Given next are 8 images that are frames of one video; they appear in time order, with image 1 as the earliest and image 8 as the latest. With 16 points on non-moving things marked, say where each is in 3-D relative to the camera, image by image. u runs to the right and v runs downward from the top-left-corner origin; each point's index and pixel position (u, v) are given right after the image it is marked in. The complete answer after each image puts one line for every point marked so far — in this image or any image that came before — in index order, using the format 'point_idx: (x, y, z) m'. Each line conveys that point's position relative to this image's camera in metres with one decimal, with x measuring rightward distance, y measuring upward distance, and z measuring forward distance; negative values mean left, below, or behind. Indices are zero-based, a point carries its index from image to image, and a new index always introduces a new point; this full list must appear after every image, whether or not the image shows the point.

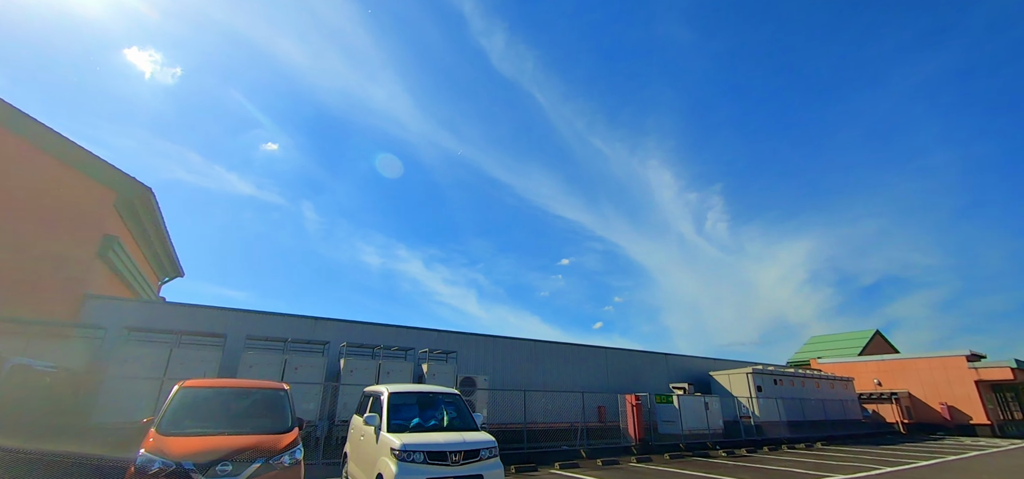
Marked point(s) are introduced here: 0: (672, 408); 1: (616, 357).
0: (+4.8, -5.1, +14.1) m
1: (+3.9, -4.4, +17.6) m
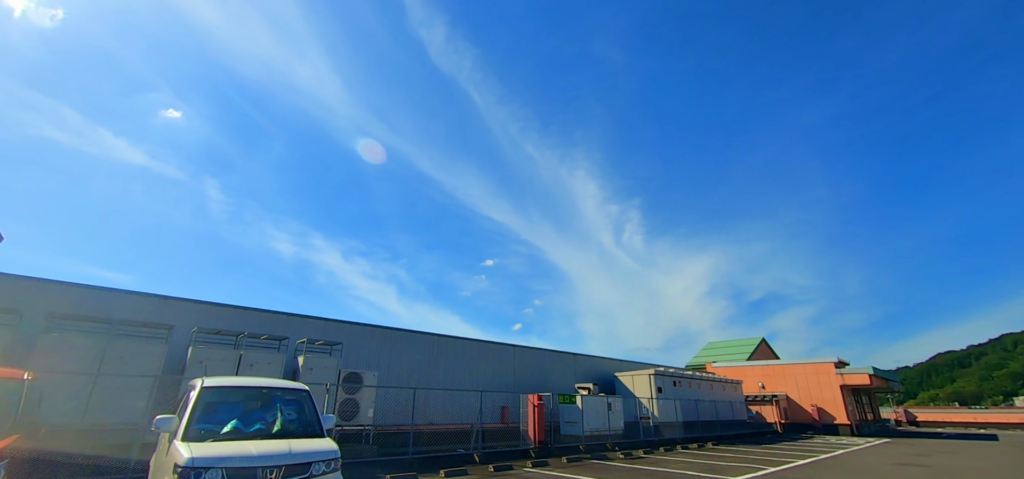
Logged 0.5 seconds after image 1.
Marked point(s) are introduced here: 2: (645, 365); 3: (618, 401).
0: (+1.9, -5.0, +13.8) m
1: (+0.4, -4.2, +17.1) m
2: (+5.6, -5.3, +19.8) m
3: (+3.6, -5.4, +15.7) m
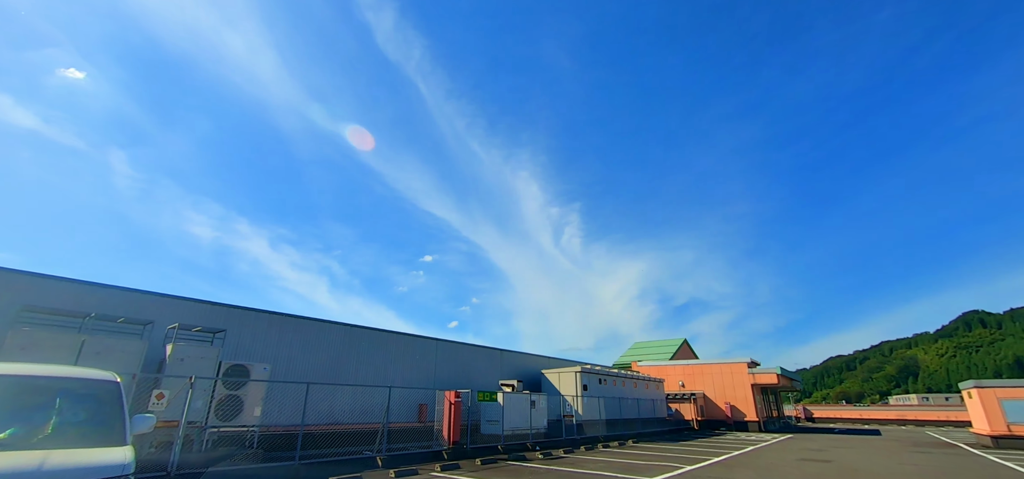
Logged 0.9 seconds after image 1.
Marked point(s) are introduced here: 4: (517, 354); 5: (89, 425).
0: (-0.4, -4.7, +13.1) m
1: (-2.3, -3.8, +16.3) m
2: (+2.5, -5.1, +19.6) m
3: (+1.0, -5.2, +15.3) m
4: (+0.2, -4.7, +19.1) m
5: (-2.6, -1.1, +2.9) m
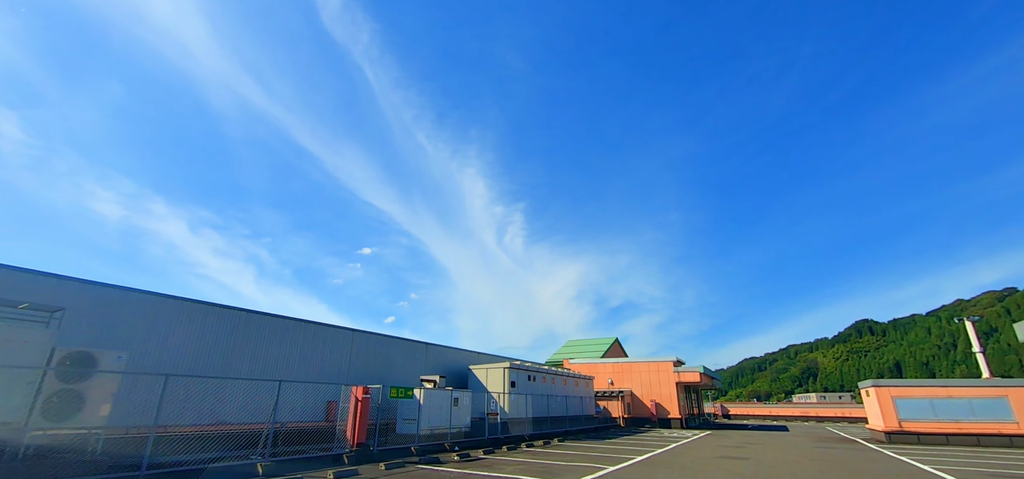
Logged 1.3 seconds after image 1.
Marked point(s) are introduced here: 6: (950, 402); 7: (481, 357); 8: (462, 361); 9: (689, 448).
0: (-2.5, -4.2, +12.1) m
1: (-4.7, -3.3, +15.0) m
2: (-0.5, -4.8, +18.9) m
3: (-1.4, -4.8, +14.4) m
4: (-2.7, -4.2, +18.1) m
5: (-3.2, -0.7, +1.6) m
6: (+17.8, -6.6, +19.0) m
7: (-1.3, -5.0, +20.0) m
8: (-2.0, -4.9, +19.2) m
9: (+6.6, -7.8, +17.5) m
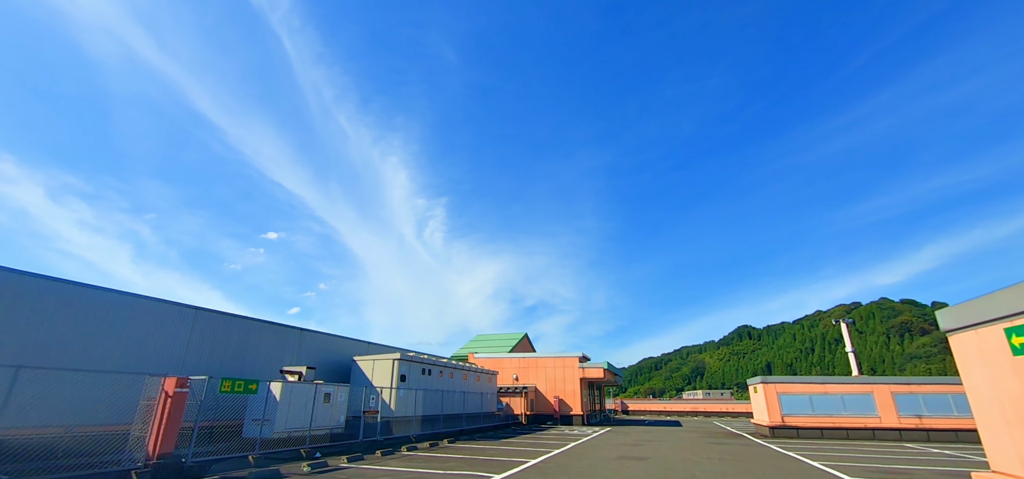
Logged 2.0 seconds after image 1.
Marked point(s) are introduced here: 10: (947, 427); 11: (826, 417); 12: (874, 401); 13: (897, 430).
0: (-5.2, -3.4, +9.8) m
1: (-7.8, -2.3, +12.3) m
2: (-4.3, -3.9, +16.8) m
3: (-4.5, -3.9, +12.3) m
4: (-6.3, -3.3, +15.7) m
5: (-3.8, +0.1, -0.6) m
6: (+13.5, -6.8, +20.1) m
7: (-5.4, -4.1, +17.8) m
8: (-5.9, -4.0, +16.8) m
9: (+2.7, -7.3, +16.6) m
10: (+17.5, -7.5, +18.8) m
11: (+13.3, -7.6, +19.9) m
12: (+15.2, -6.8, +19.6) m
13: (+15.7, -7.8, +19.1) m
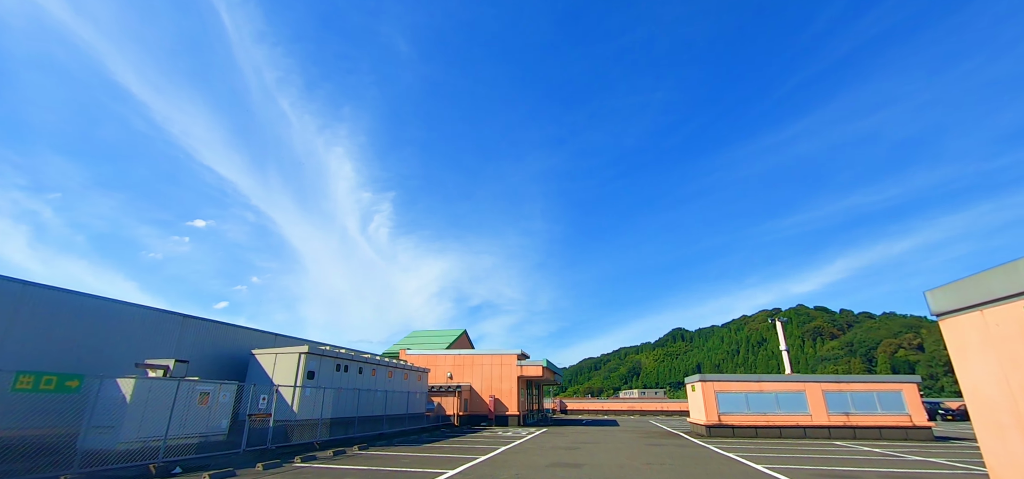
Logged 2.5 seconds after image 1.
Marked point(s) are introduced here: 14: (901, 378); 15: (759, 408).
0: (-6.6, -2.6, +7.6) m
1: (-9.4, -1.4, +9.8) m
2: (-6.6, -3.2, +14.7) m
3: (-6.3, -3.2, +10.1) m
4: (-8.4, -2.5, +13.3) m
5: (-4.0, +0.8, -2.6) m
6: (+10.6, -6.7, +20.0) m
7: (-7.8, -3.3, +15.5) m
8: (-8.2, -3.2, +14.5) m
9: (+0.3, -6.9, +15.3) m
10: (+14.7, -7.5, +19.1) m
11: (+10.5, -7.4, +19.7) m
12: (+12.4, -6.7, +19.7) m
13: (+12.9, -7.7, +19.2) m
14: (+16.2, -5.8, +19.5) m
15: (+10.4, -7.1, +19.8) m
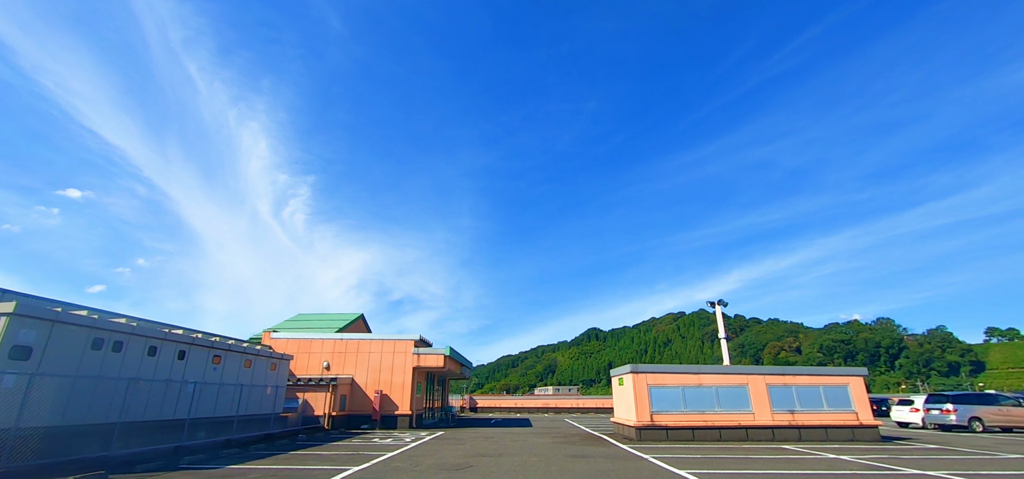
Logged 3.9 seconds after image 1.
0: (-8.1, -0.6, +1.8) m
1: (-11.2, +0.8, +3.4) m
2: (-9.3, -1.1, +8.7) m
3: (-8.2, -1.2, +4.3) m
4: (-10.8, -0.3, +7.1) m
5: (-3.7, +2.6, -7.9) m
6: (+6.7, -5.4, +16.7) m
7: (-10.5, -1.2, +9.4) m
8: (-10.8, -1.0, +8.3) m
9: (-2.8, -5.1, +10.4) m
10: (+10.8, -6.5, +16.5) m
11: (+6.5, -6.1, +16.4) m
12: (+8.4, -5.5, +16.7) m
13: (+9.0, -6.6, +16.3) m
14: (+12.3, -4.8, +17.2) m
15: (+6.5, -5.9, +16.5) m
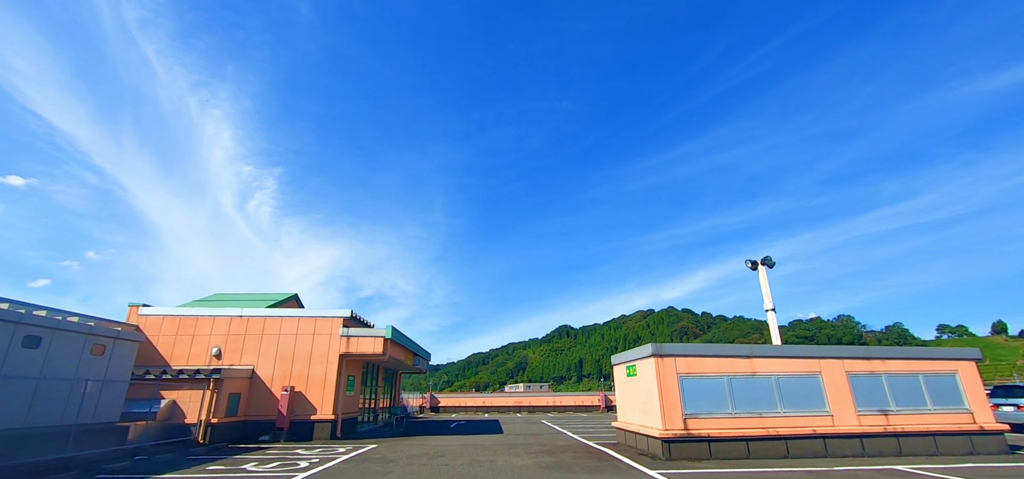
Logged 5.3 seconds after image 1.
0: (-8.1, +1.5, -4.6) m
1: (-11.2, +2.9, -3.1) m
2: (-9.7, +1.0, +2.3) m
3: (-8.3, +0.9, -2.1) m
4: (-11.1, +1.9, +0.6) m
5: (-3.1, +4.5, -14.0) m
6: (+5.7, -3.4, +11.2) m
7: (-10.9, +1.0, +2.9) m
8: (-11.2, +1.1, +1.8) m
9: (-3.3, -3.0, +4.4) m
10: (+9.8, -4.6, +11.3) m
11: (+5.6, -4.2, +10.9) m
12: (+7.5, -3.6, +11.3) m
13: (+8.1, -4.6, +11.0) m
14: (+11.3, -2.9, +12.0) m
15: (+5.6, -3.9, +11.0) m
